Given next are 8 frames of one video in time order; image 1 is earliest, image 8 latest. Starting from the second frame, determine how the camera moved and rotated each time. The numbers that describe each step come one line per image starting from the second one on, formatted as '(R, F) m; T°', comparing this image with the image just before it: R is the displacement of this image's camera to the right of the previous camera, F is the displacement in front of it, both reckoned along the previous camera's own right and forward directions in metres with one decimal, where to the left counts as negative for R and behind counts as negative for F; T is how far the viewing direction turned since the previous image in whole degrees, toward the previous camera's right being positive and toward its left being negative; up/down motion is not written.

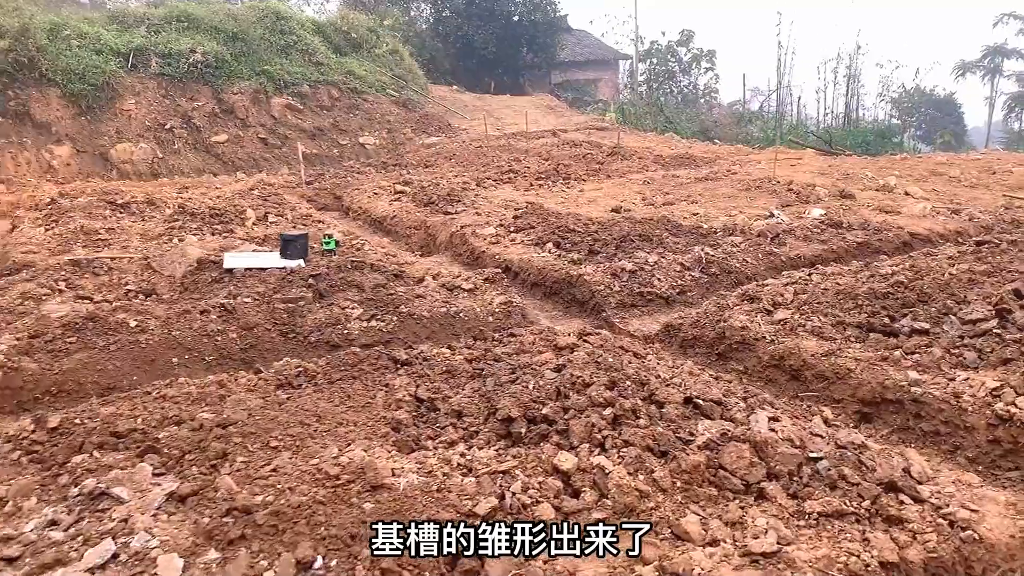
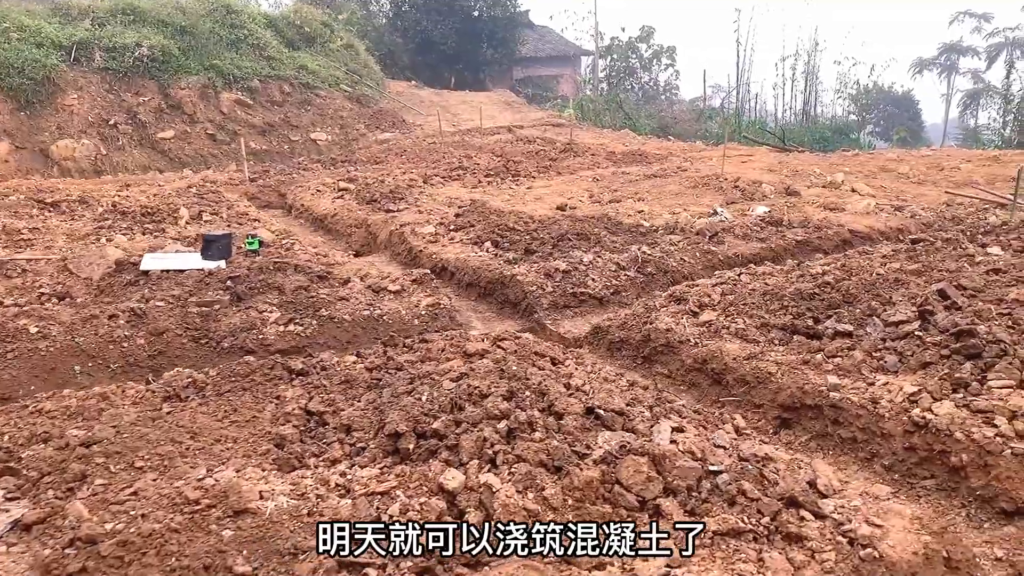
(+0.2, +0.2) m; +2°
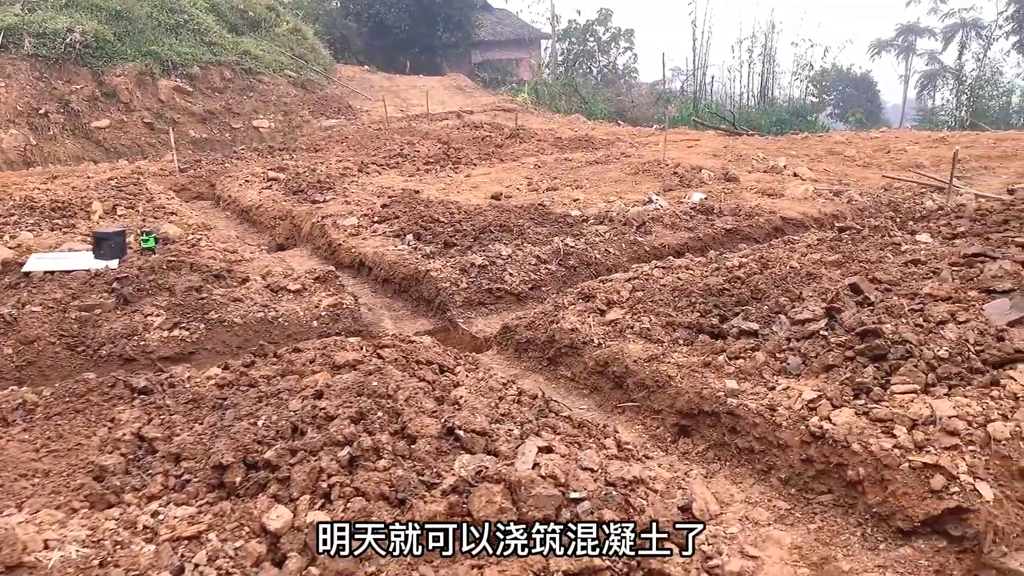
(+0.4, +0.3) m; +2°
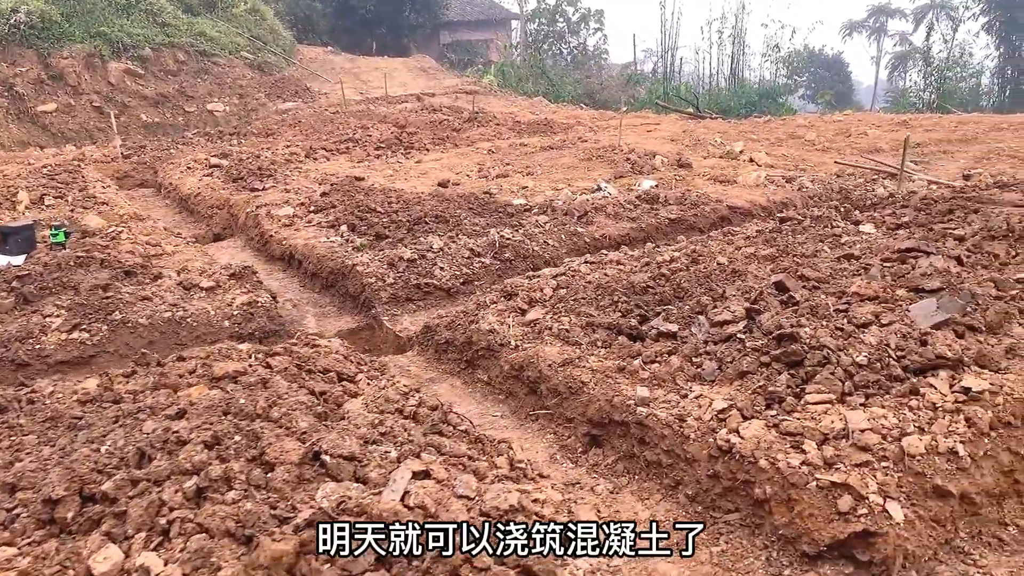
(+0.3, +0.2) m; +1°
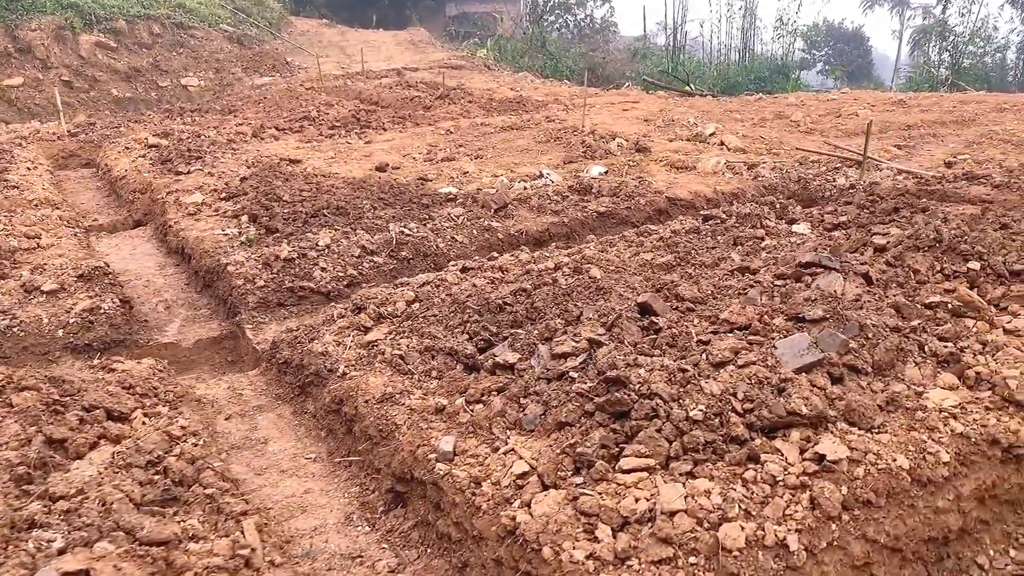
(+0.7, +0.6) m; -1°
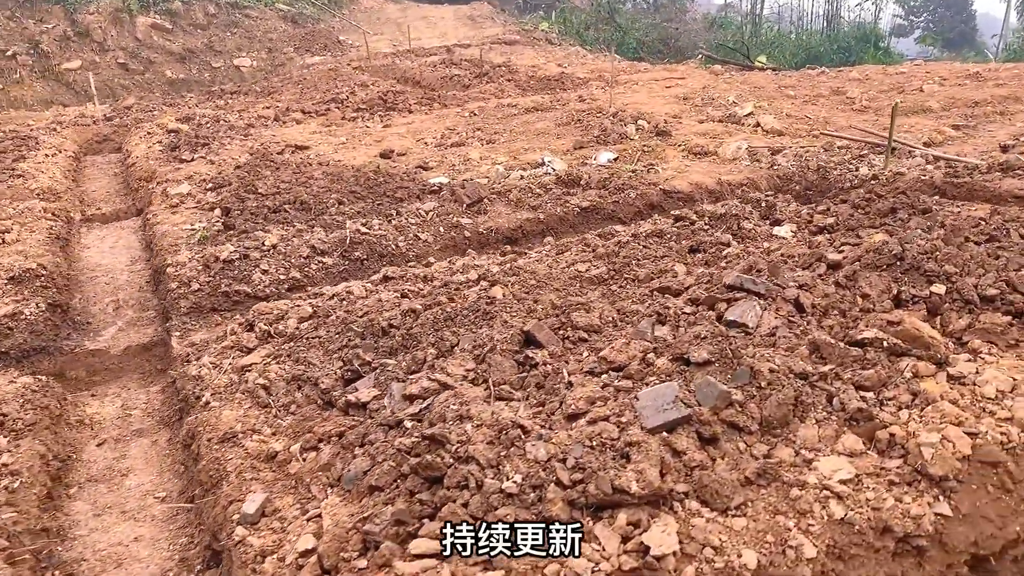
(+0.7, +0.4) m; -6°
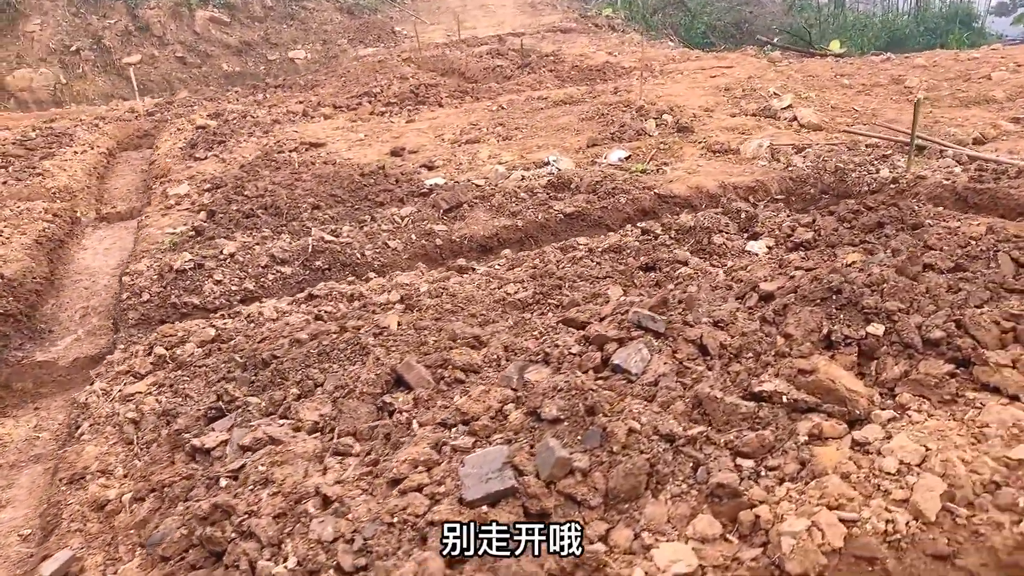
(+0.6, +0.3) m; -5°
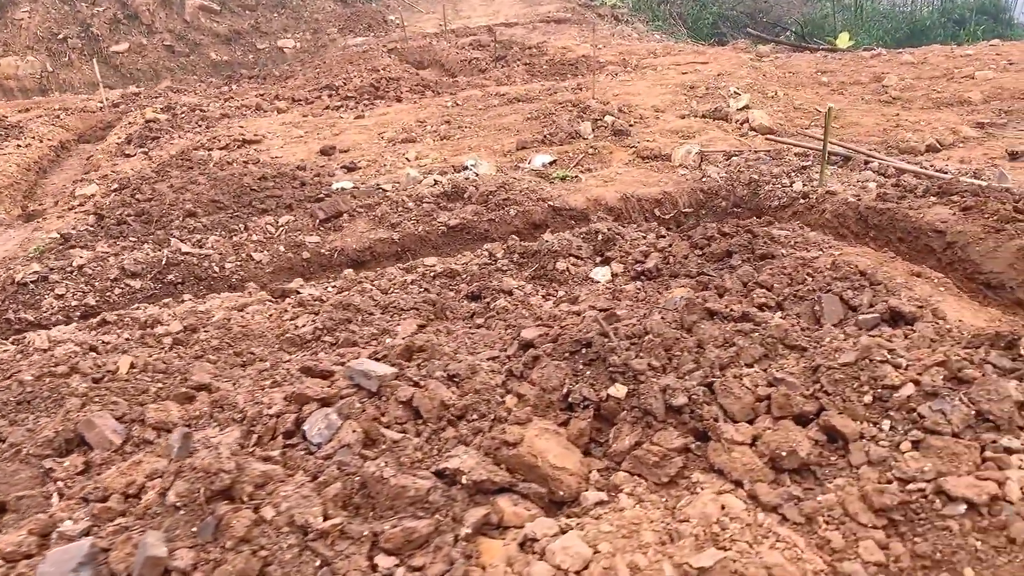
(+0.8, +0.3) m; -2°
